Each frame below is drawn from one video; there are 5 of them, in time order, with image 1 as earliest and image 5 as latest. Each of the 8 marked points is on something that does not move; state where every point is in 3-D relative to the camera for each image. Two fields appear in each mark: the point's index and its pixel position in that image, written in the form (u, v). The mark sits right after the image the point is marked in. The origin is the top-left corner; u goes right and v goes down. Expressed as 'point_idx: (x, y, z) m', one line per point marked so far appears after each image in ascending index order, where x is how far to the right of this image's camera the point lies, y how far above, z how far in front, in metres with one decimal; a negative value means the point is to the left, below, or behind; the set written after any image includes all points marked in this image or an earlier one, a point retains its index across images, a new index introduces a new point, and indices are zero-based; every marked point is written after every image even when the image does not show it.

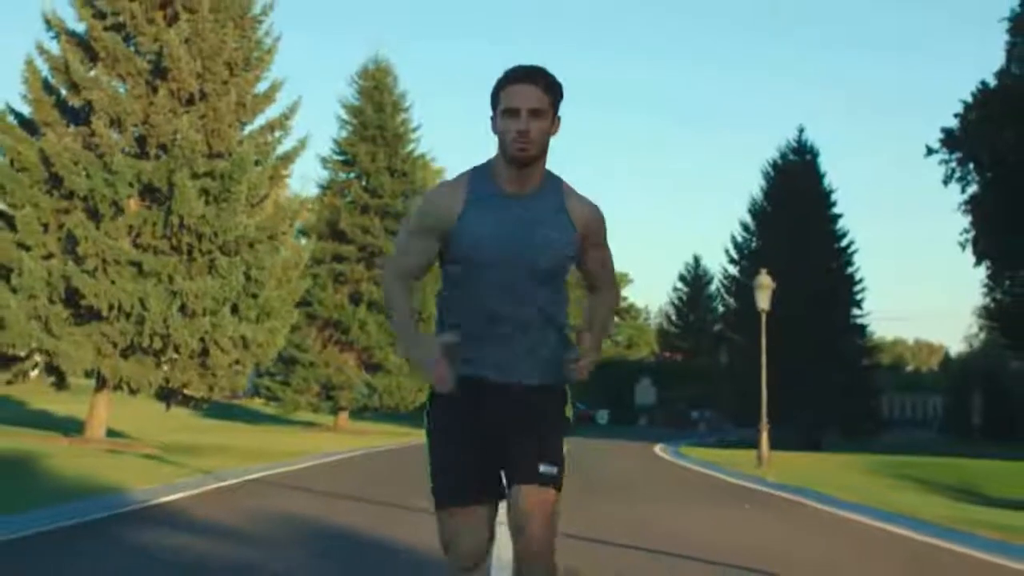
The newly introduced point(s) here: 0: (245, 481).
0: (-3.1, -2.3, +17.2) m
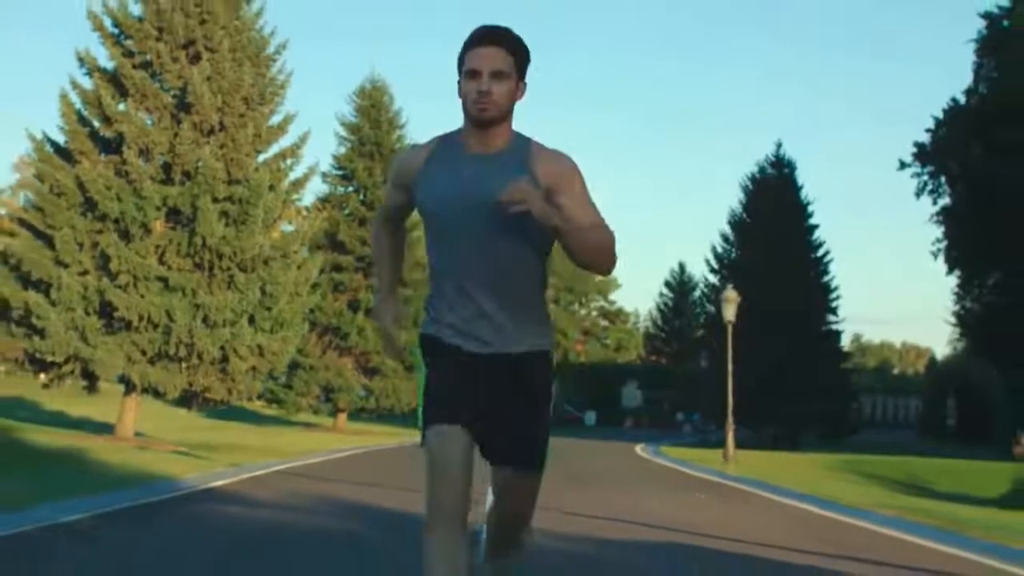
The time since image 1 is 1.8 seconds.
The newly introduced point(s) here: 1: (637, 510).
0: (-3.2, -2.5, +19.9) m
1: (+1.8, -3.0, +19.8) m
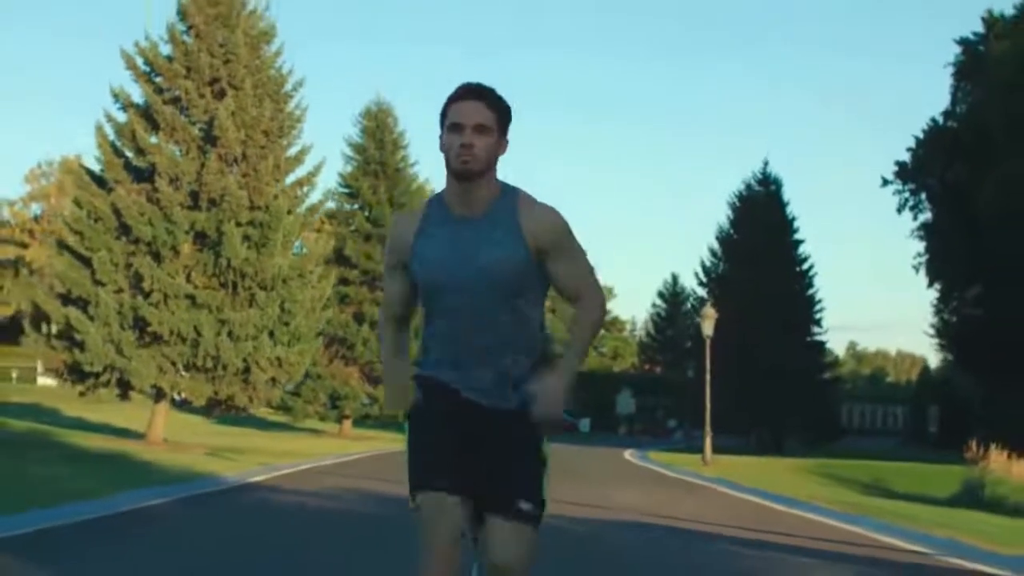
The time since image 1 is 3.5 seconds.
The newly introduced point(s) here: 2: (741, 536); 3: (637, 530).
0: (-3.3, -2.8, +22.4) m
1: (+1.7, -3.3, +22.4) m
2: (+2.5, -2.8, +16.7) m
3: (+1.4, -2.8, +16.9) m
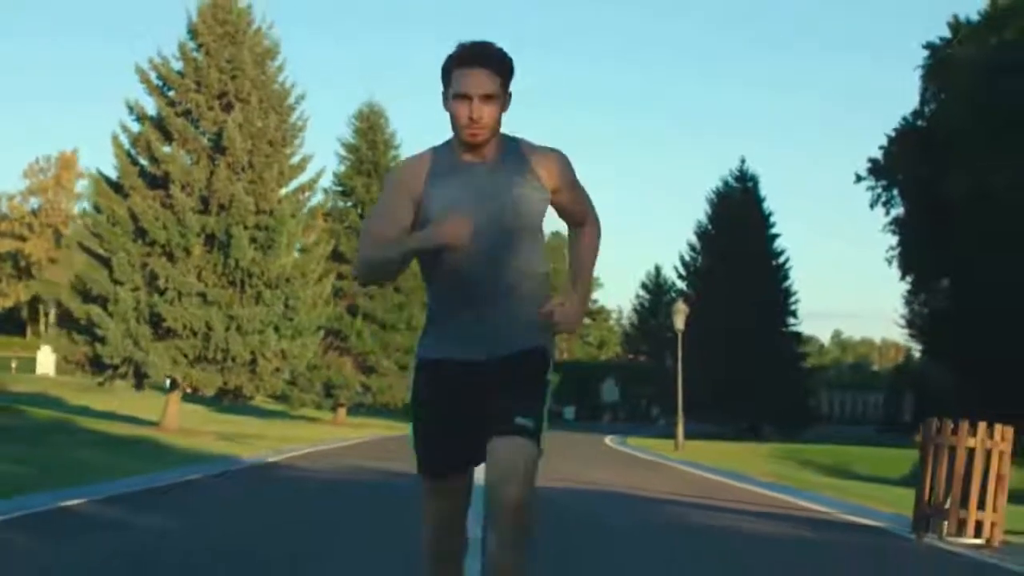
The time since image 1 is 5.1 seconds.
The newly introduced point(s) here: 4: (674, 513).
0: (-3.5, -2.8, +24.9) m
1: (+1.5, -3.3, +25.0) m
2: (+2.3, -2.9, +19.2) m
3: (+1.2, -2.8, +19.4) m
4: (+1.9, -2.7, +17.3) m
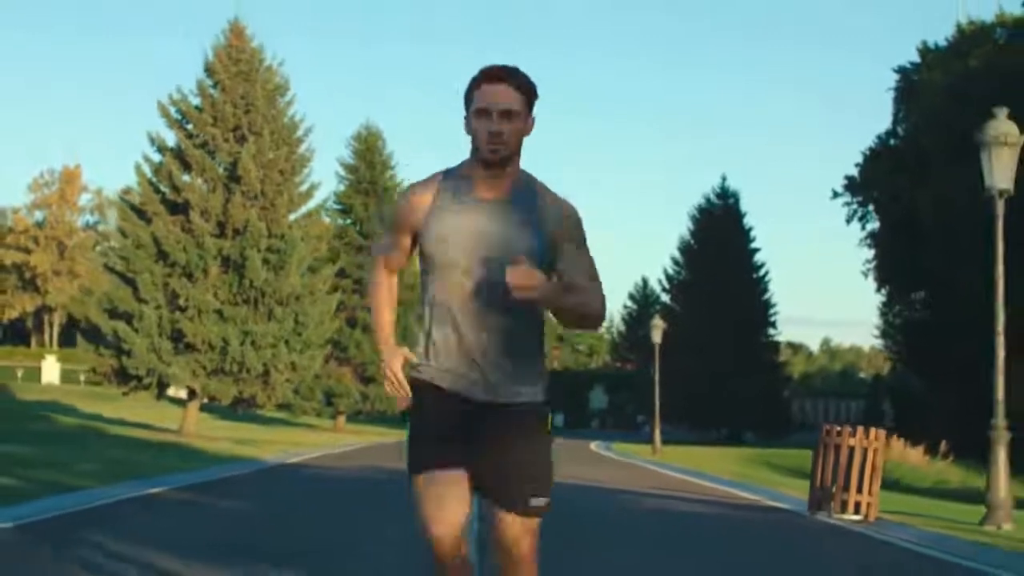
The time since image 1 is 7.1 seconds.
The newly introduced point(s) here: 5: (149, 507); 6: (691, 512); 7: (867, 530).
0: (-3.7, -3.2, +27.8) m
1: (+1.3, -3.7, +27.9) m
2: (+2.1, -3.2, +22.2) m
3: (+1.1, -3.2, +22.3) m
4: (+1.8, -3.0, +20.2) m
5: (-4.7, -2.9, +18.5) m
6: (+2.3, -2.9, +18.7) m
7: (+3.9, -2.6, +15.5) m
